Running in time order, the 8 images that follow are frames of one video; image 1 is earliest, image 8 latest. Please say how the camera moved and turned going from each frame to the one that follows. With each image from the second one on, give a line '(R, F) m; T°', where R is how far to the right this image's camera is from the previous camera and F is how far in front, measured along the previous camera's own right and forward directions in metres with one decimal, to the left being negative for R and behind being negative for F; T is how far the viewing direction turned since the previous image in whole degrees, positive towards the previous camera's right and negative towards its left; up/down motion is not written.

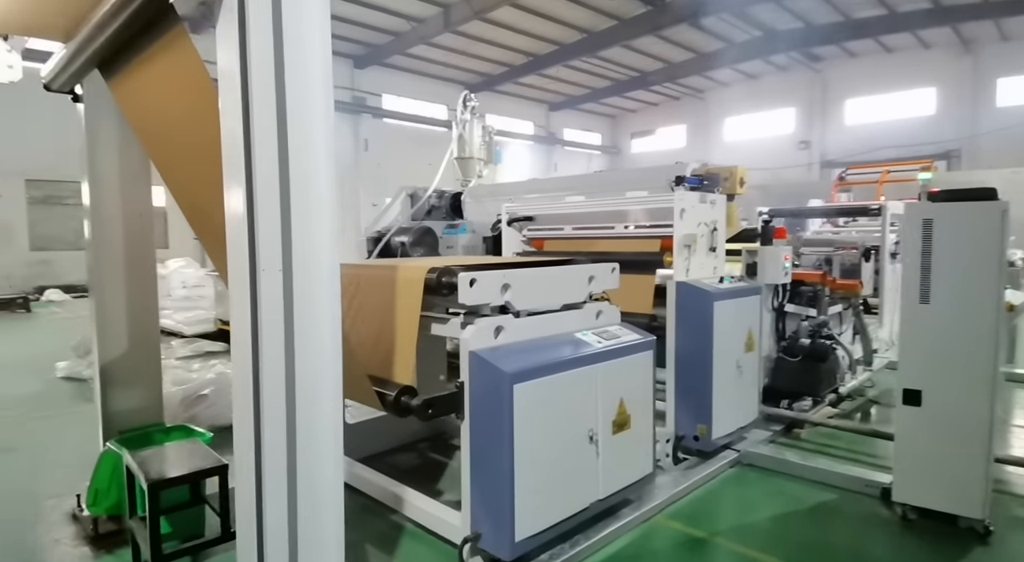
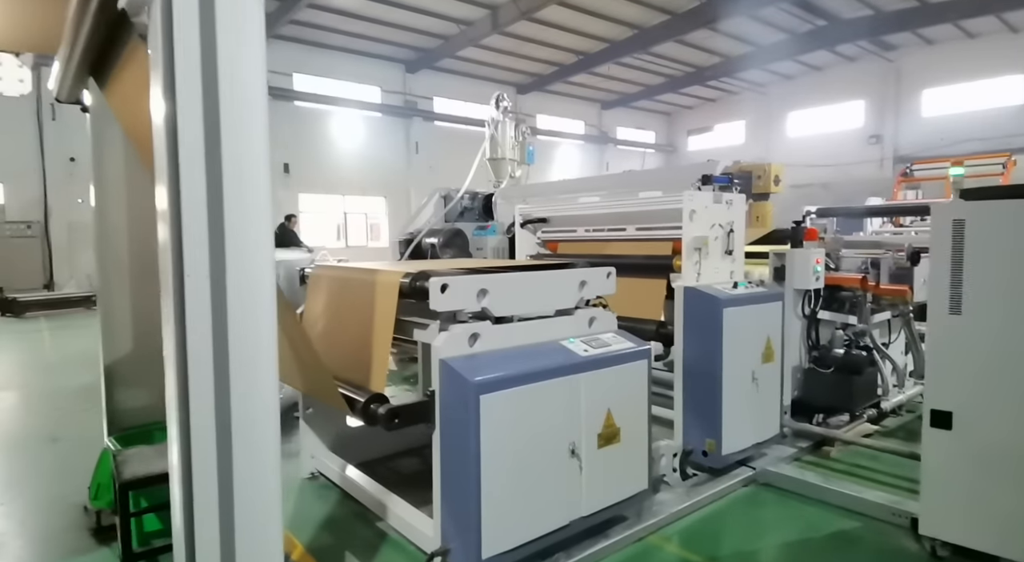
(+0.3, +0.1) m; -6°
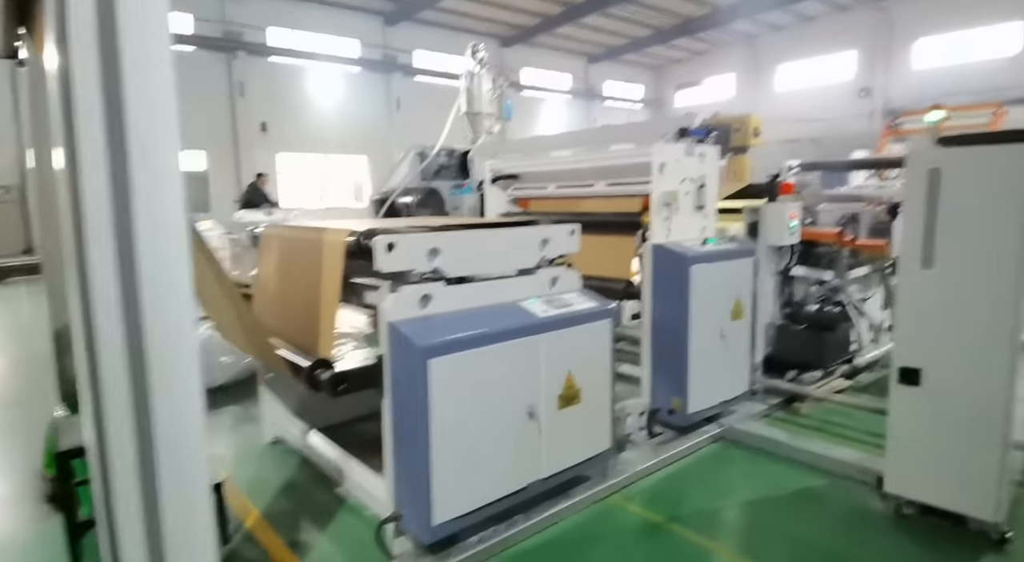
(+0.1, +0.1) m; +1°
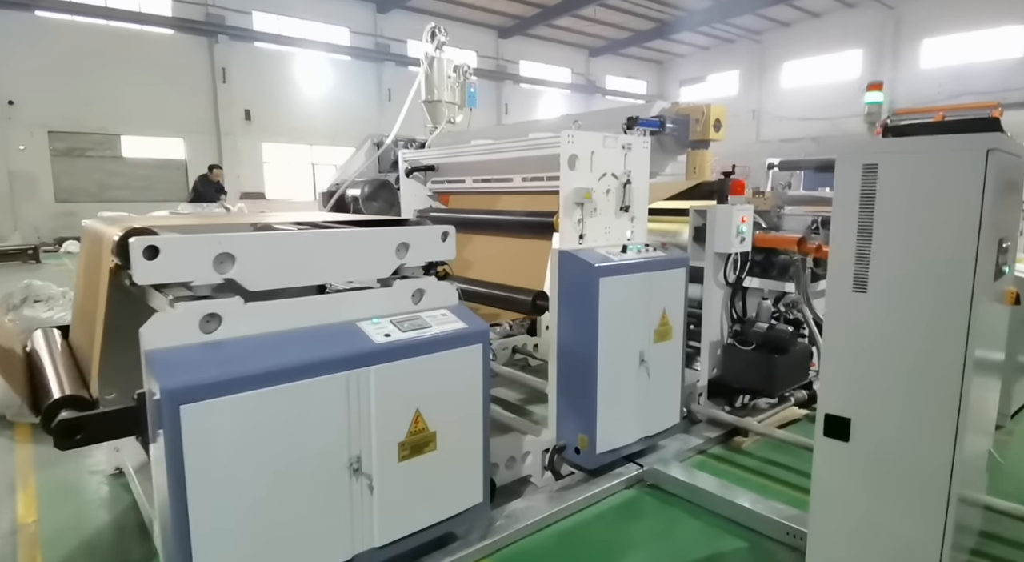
(+0.5, +0.4) m; -1°
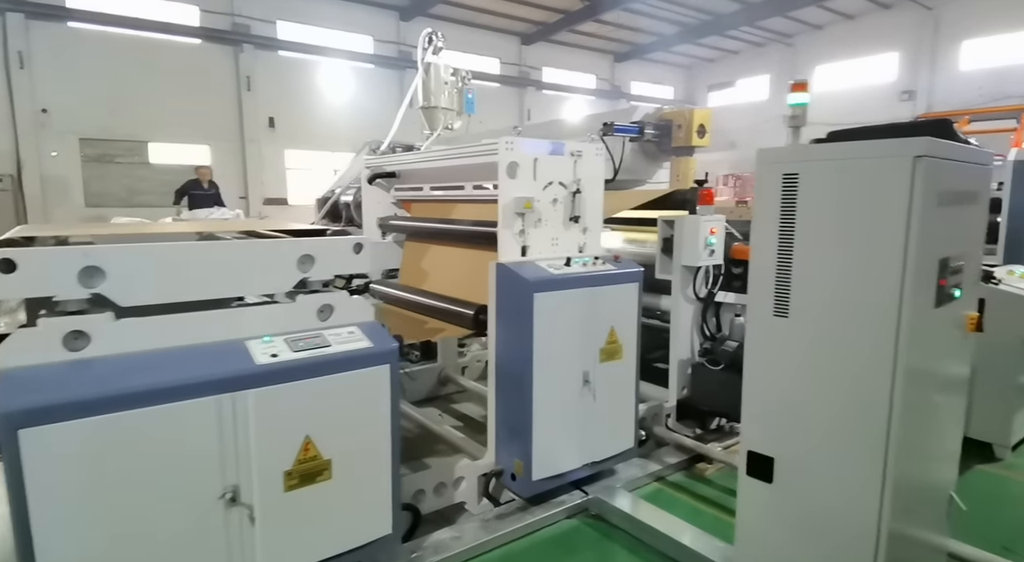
(+0.3, +0.1) m; -3°
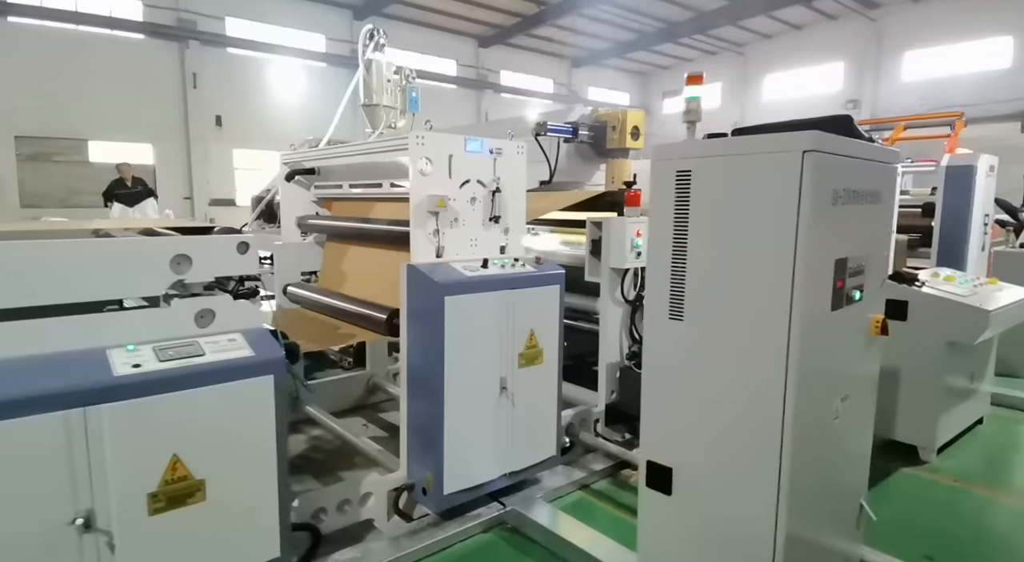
(+0.2, +0.1) m; +4°
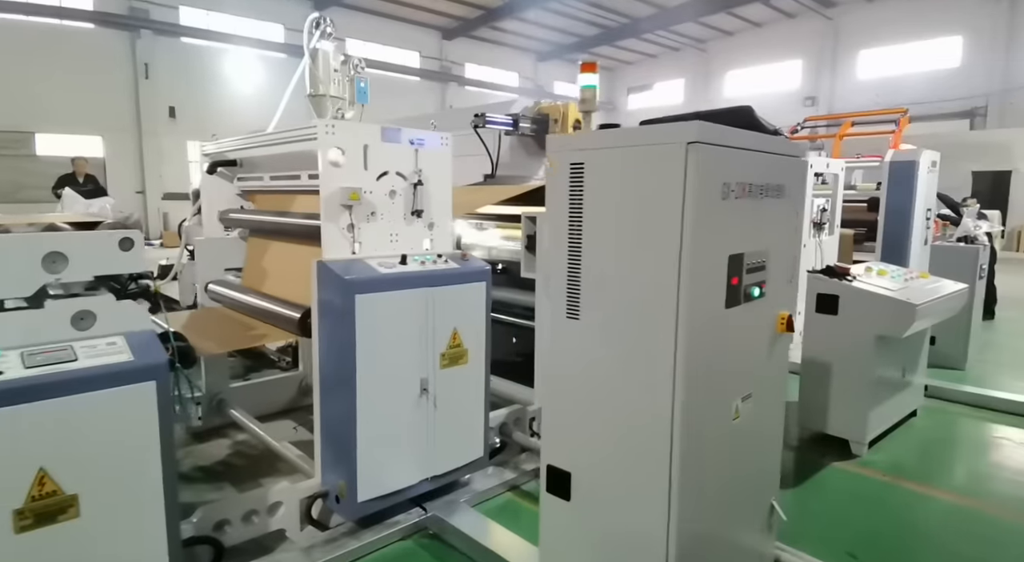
(+0.2, +0.1) m; +3°
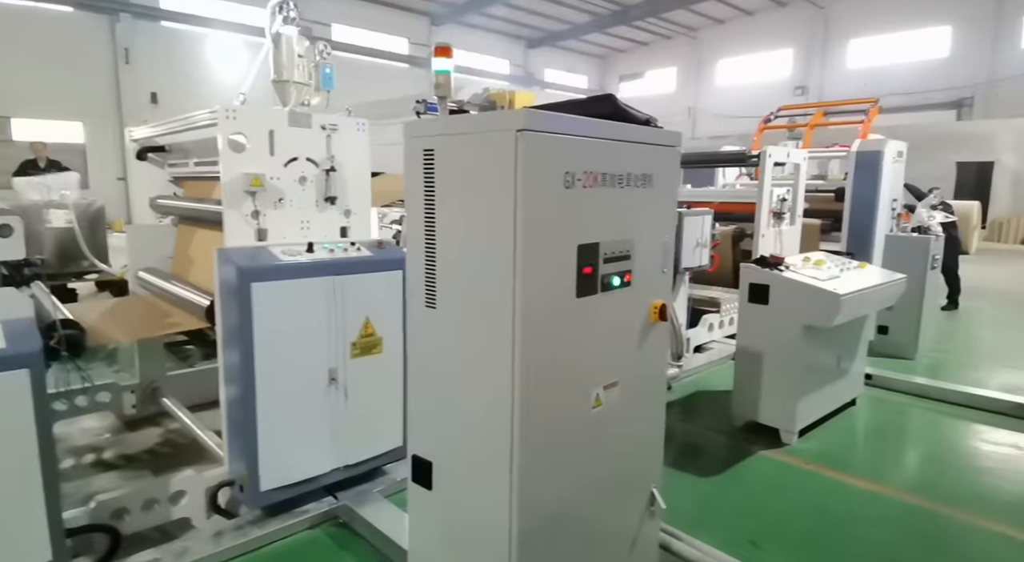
(+0.3, 0.0) m; 0°
